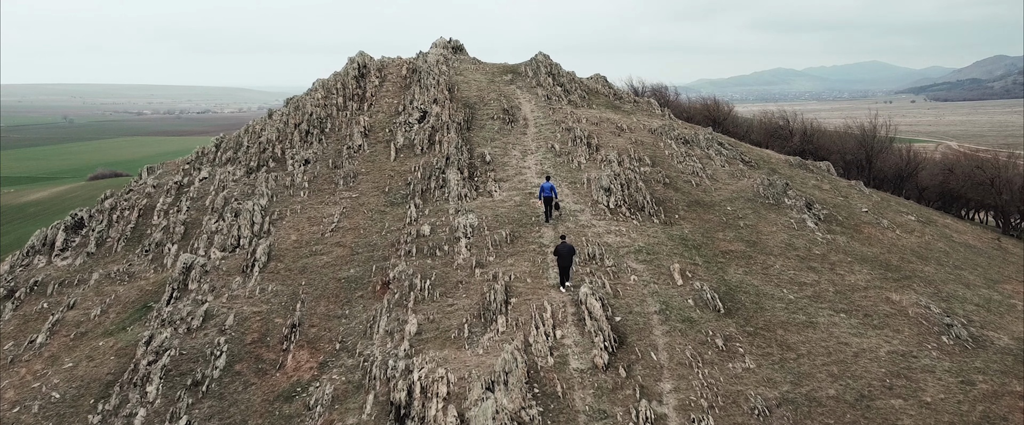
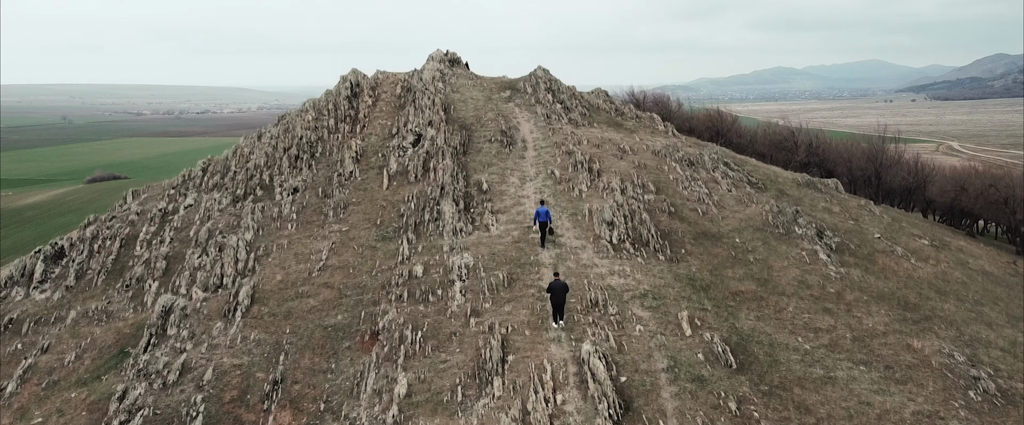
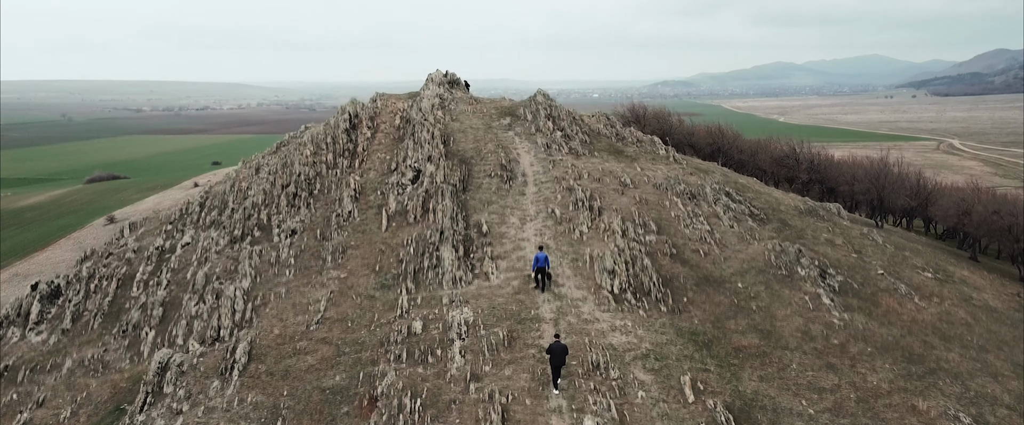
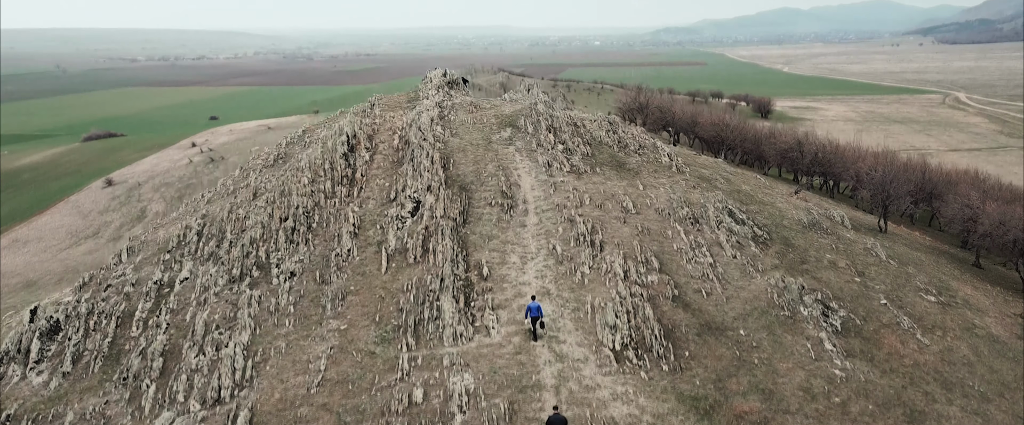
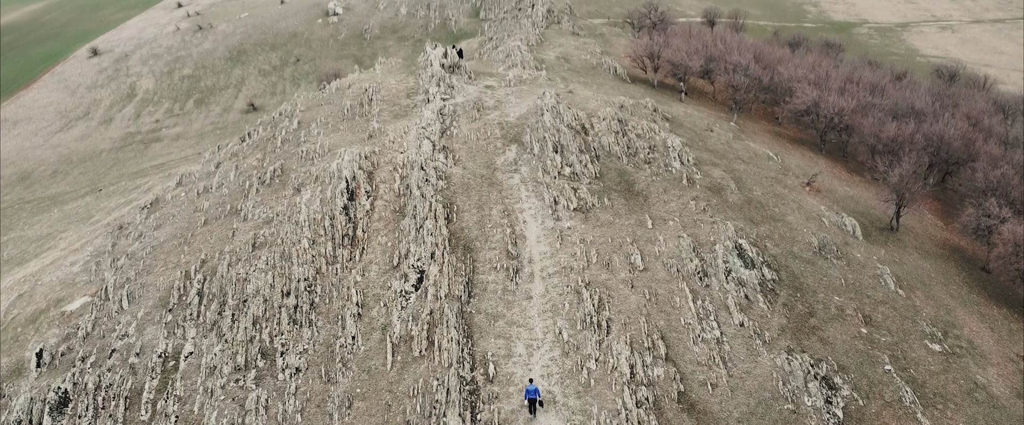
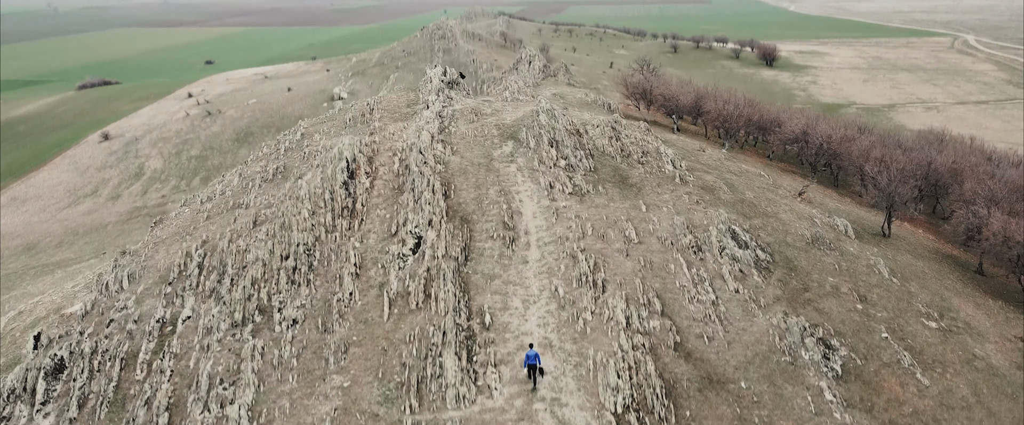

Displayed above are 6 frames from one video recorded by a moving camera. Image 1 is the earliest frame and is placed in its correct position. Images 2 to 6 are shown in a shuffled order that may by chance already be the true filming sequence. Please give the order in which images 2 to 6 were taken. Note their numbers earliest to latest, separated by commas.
2, 3, 4, 6, 5
